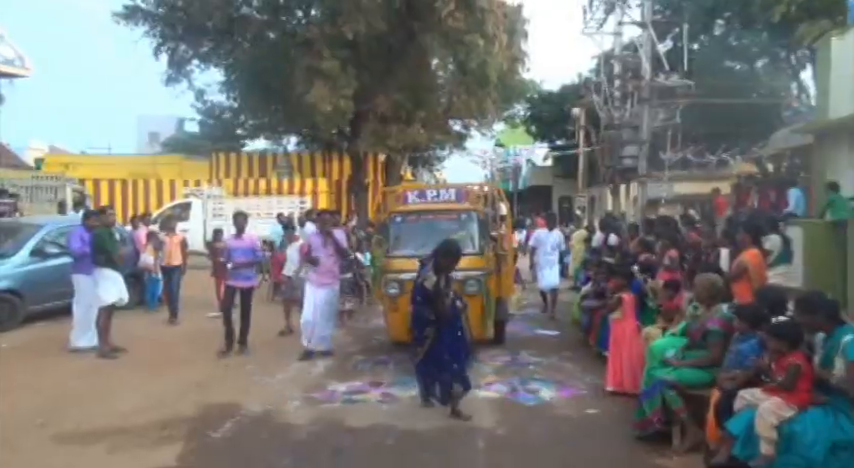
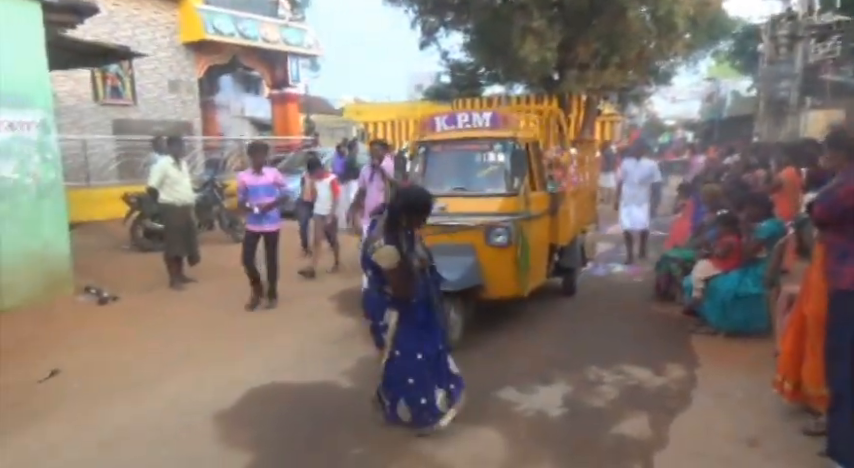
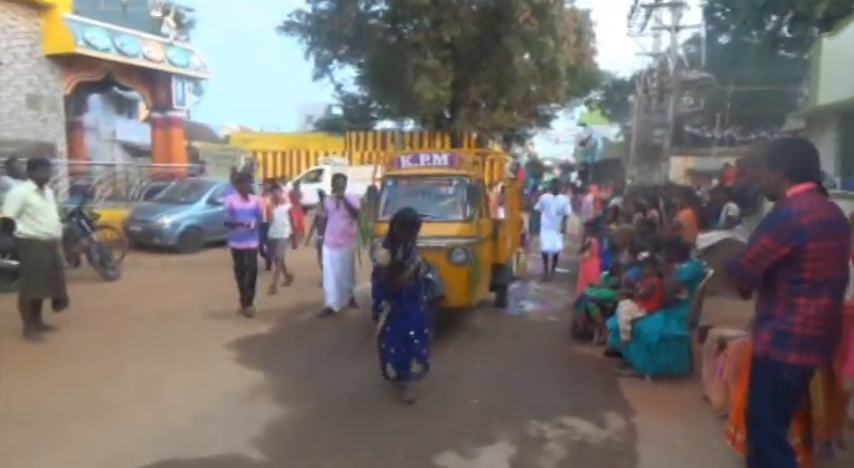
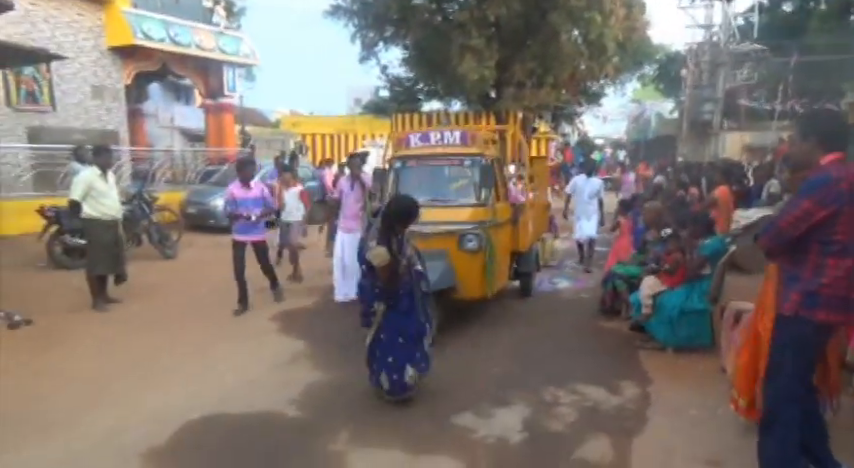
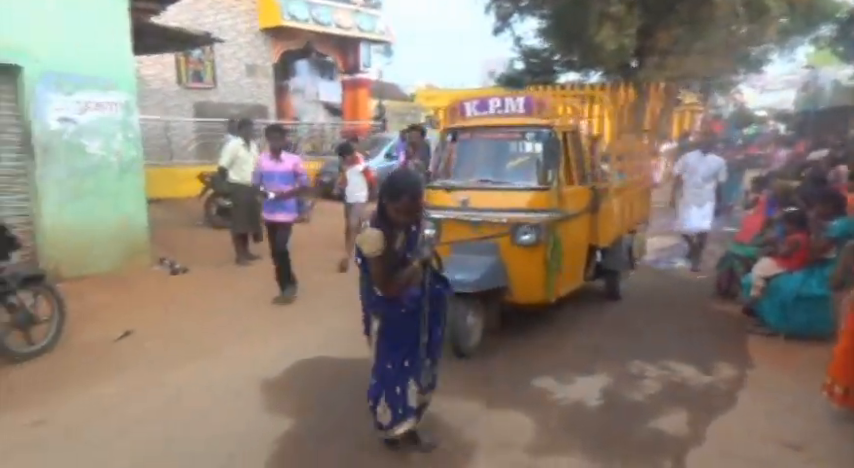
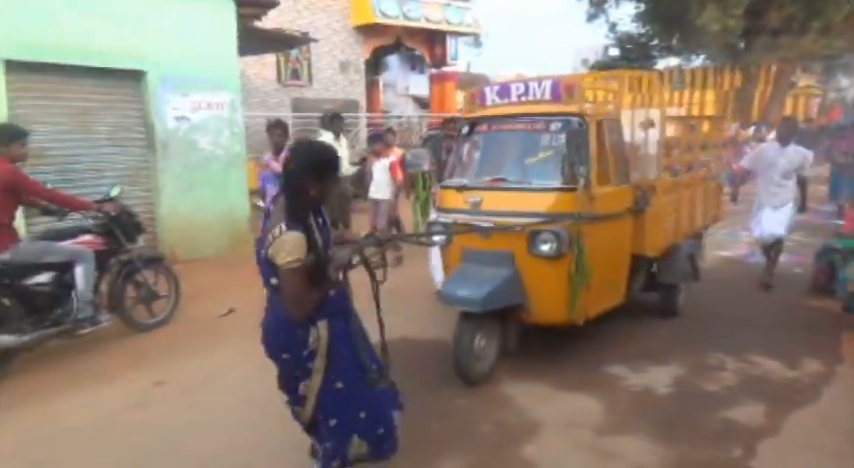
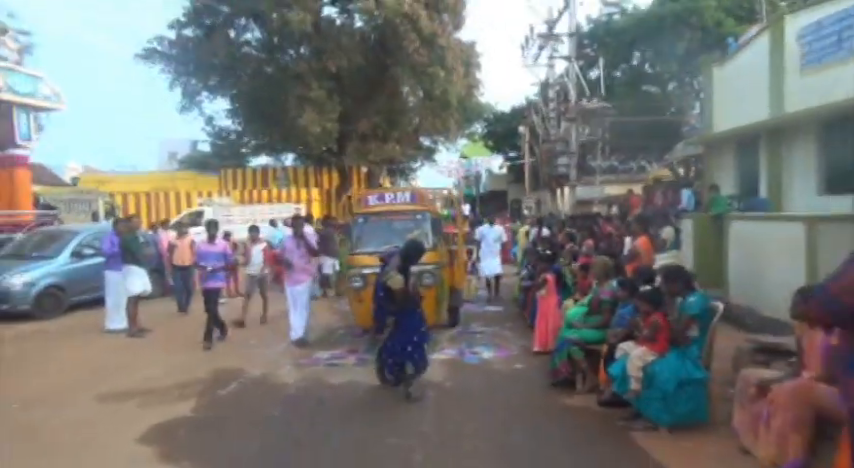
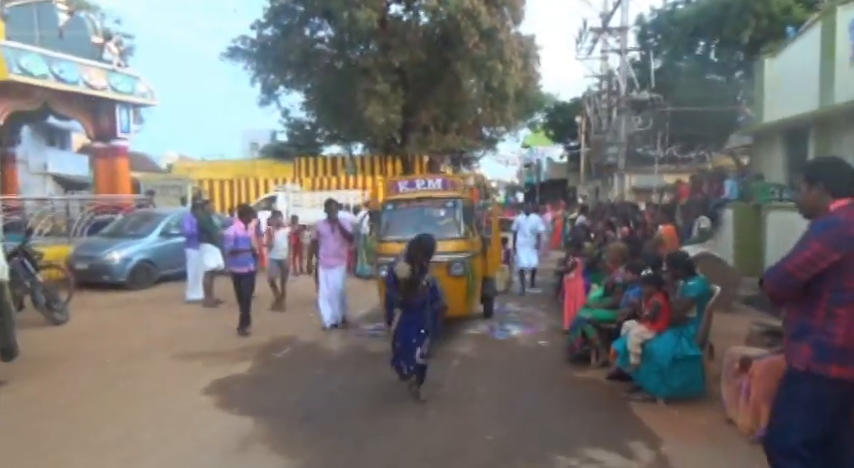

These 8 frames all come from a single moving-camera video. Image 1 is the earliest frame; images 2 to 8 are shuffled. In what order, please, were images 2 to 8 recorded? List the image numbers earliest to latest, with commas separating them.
7, 8, 3, 4, 2, 5, 6
